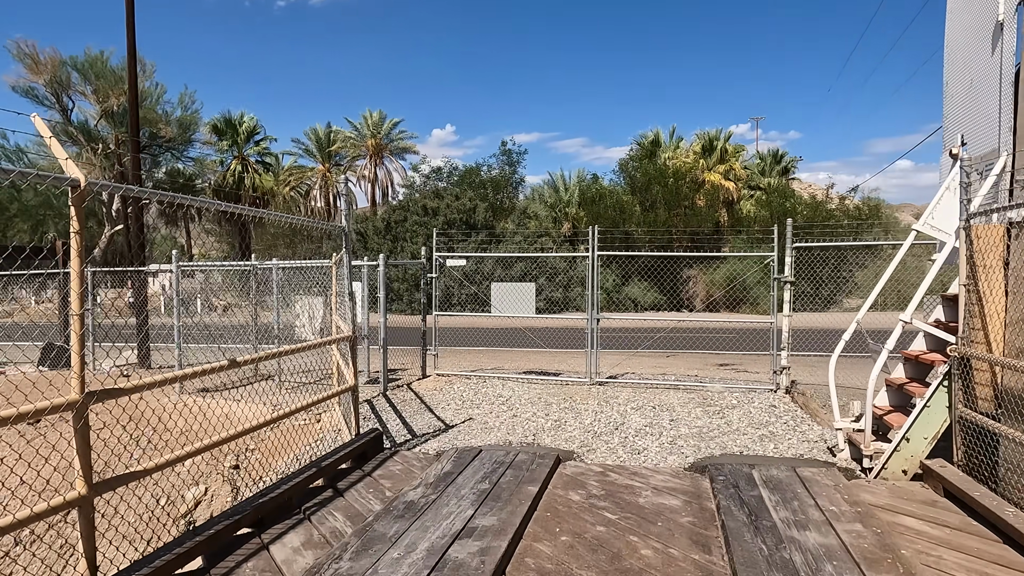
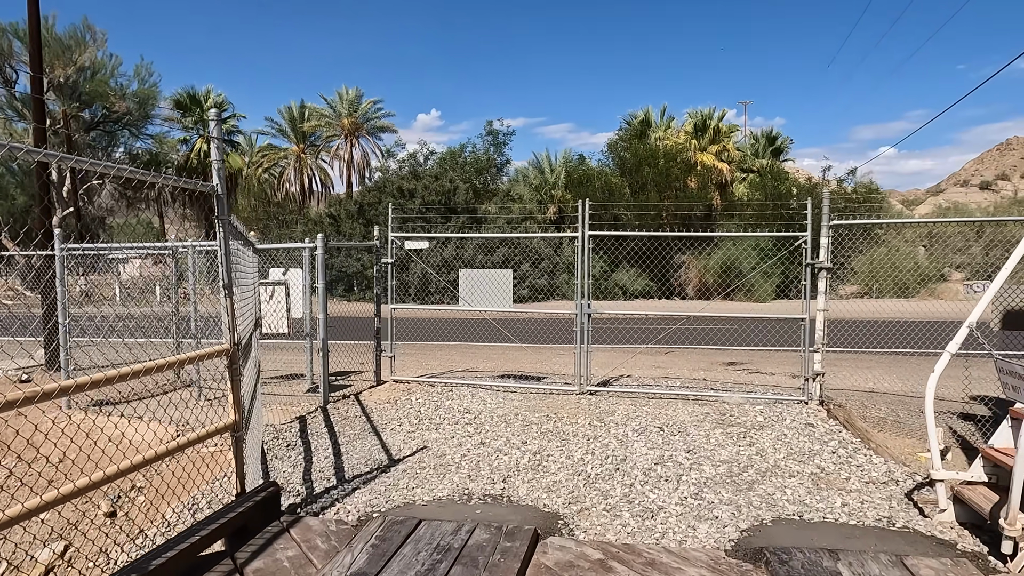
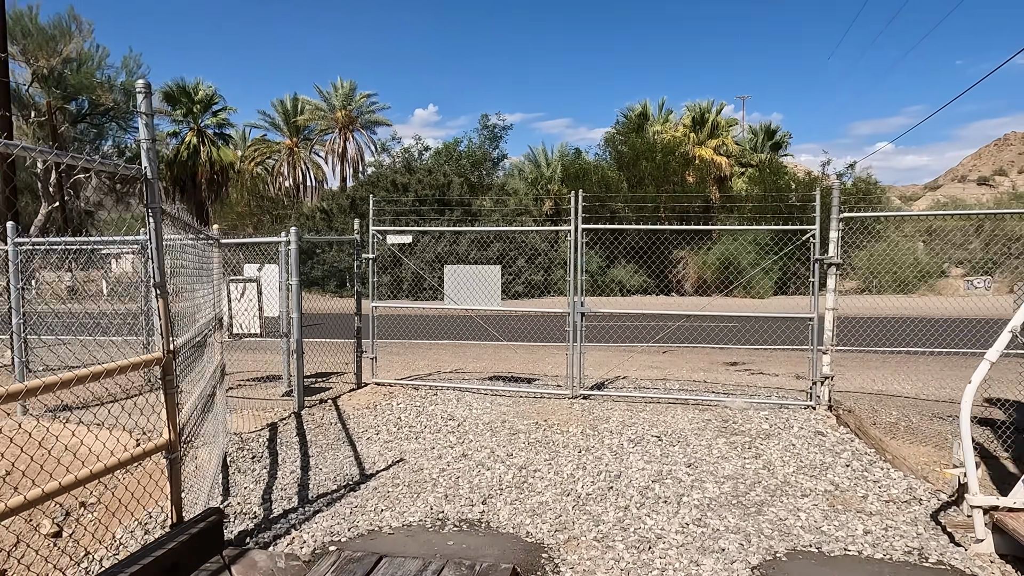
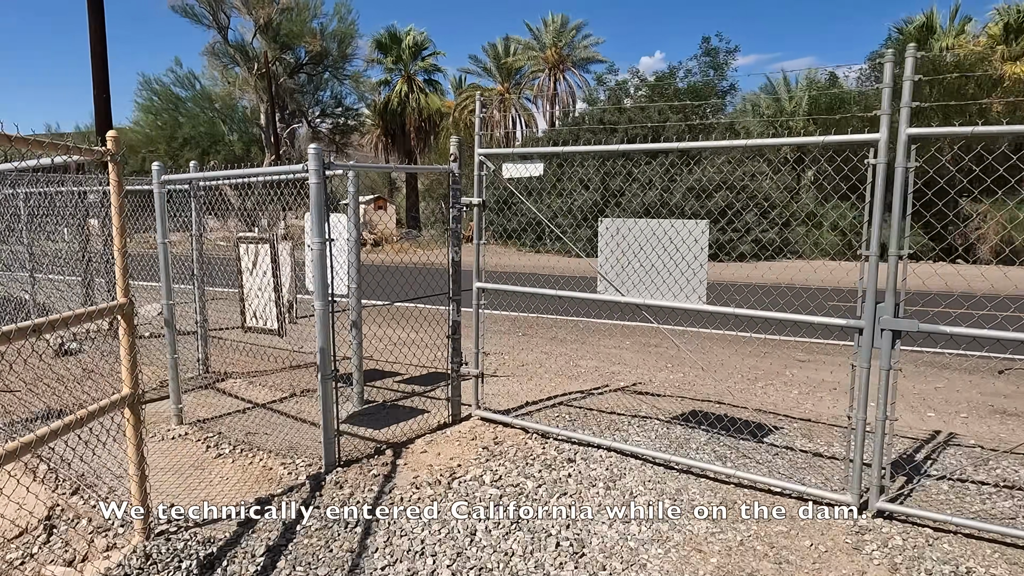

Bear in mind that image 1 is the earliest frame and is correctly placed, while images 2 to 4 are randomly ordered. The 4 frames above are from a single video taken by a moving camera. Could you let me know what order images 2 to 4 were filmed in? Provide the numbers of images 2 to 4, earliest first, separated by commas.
2, 3, 4
